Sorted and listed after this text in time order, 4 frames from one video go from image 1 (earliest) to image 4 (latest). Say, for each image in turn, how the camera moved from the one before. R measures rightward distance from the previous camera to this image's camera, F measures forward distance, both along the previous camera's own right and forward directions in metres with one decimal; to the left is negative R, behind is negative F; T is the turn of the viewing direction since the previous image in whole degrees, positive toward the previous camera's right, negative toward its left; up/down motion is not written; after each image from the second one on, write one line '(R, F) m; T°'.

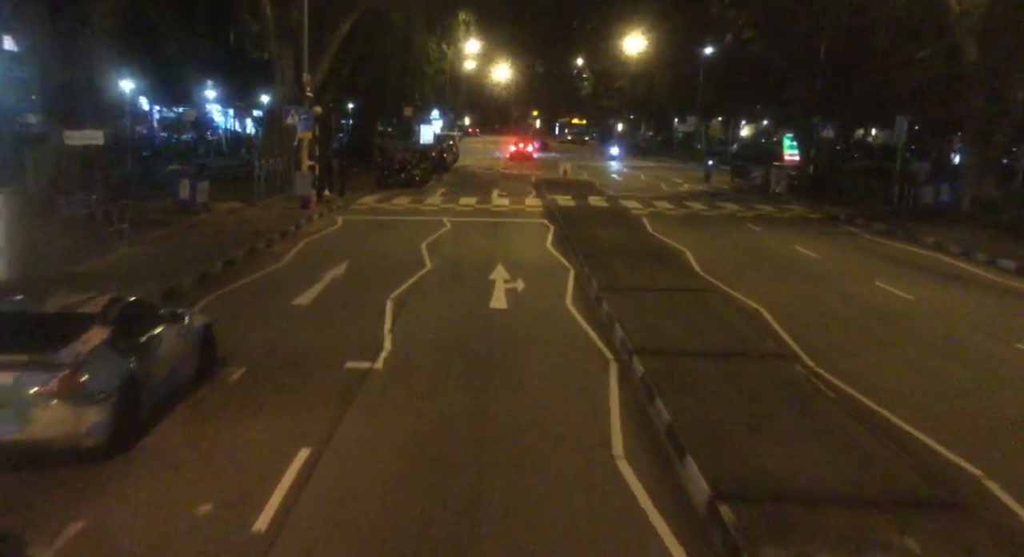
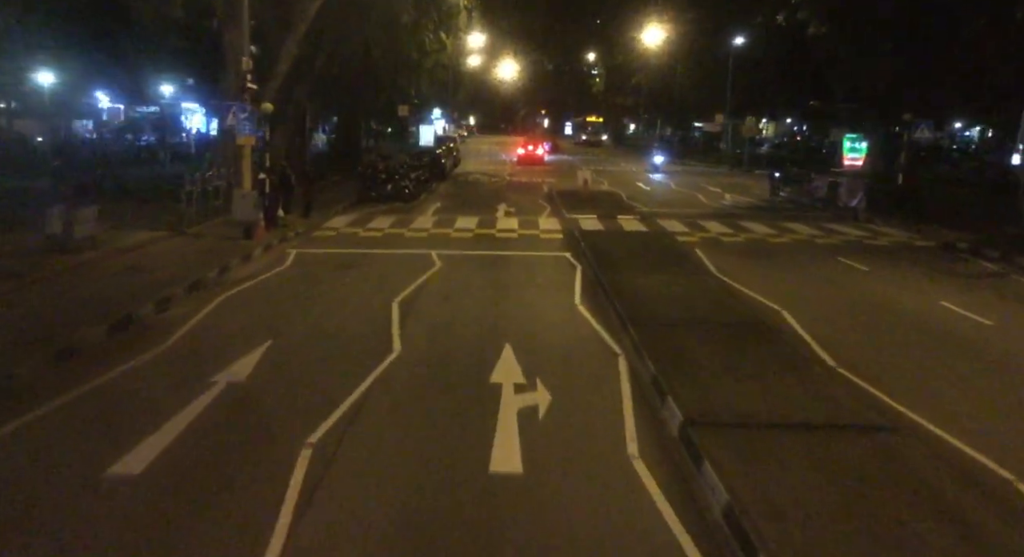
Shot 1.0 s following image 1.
(-0.1, +6.3) m; -1°
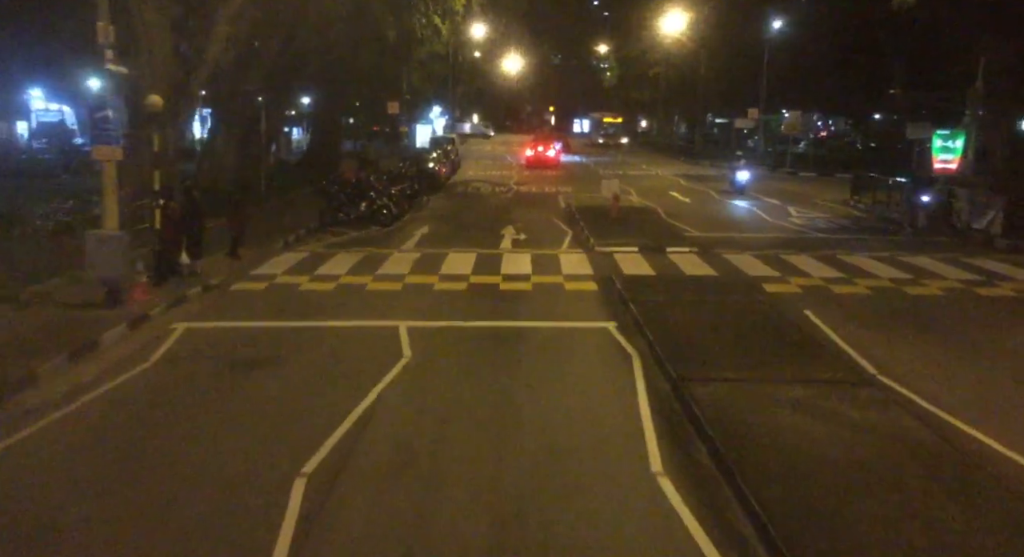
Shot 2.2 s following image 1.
(-0.1, +6.8) m; 0°
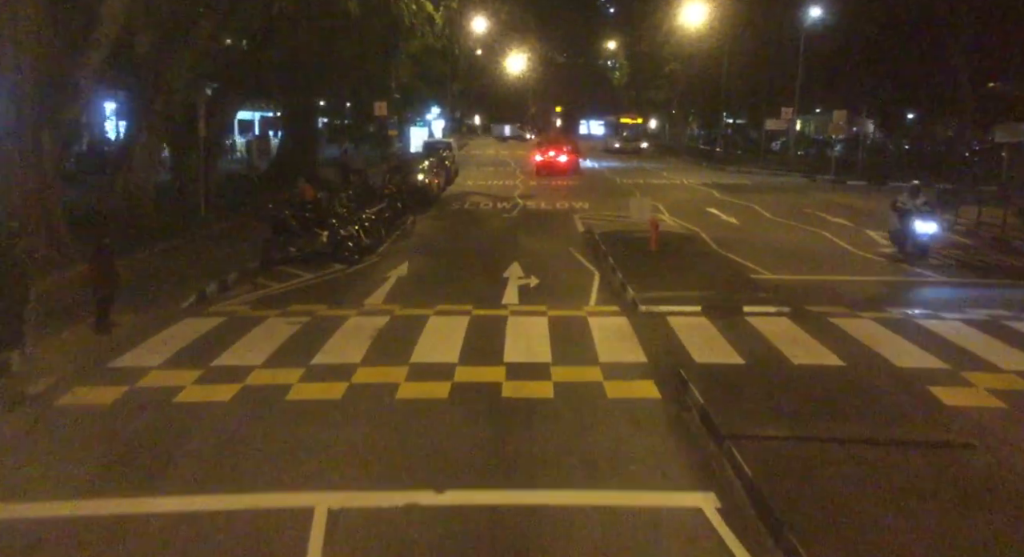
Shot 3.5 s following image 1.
(-0.1, +5.7) m; 0°
